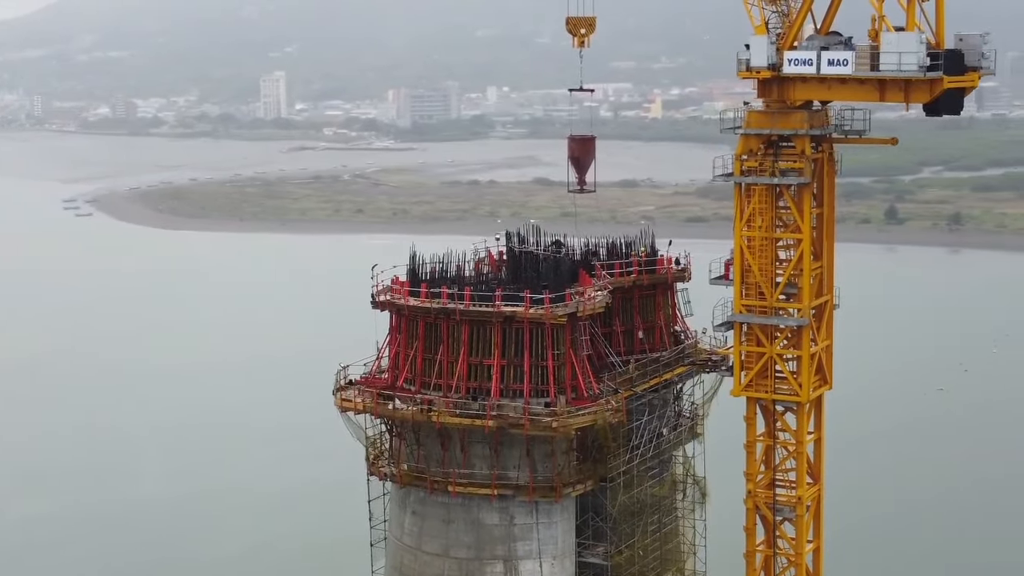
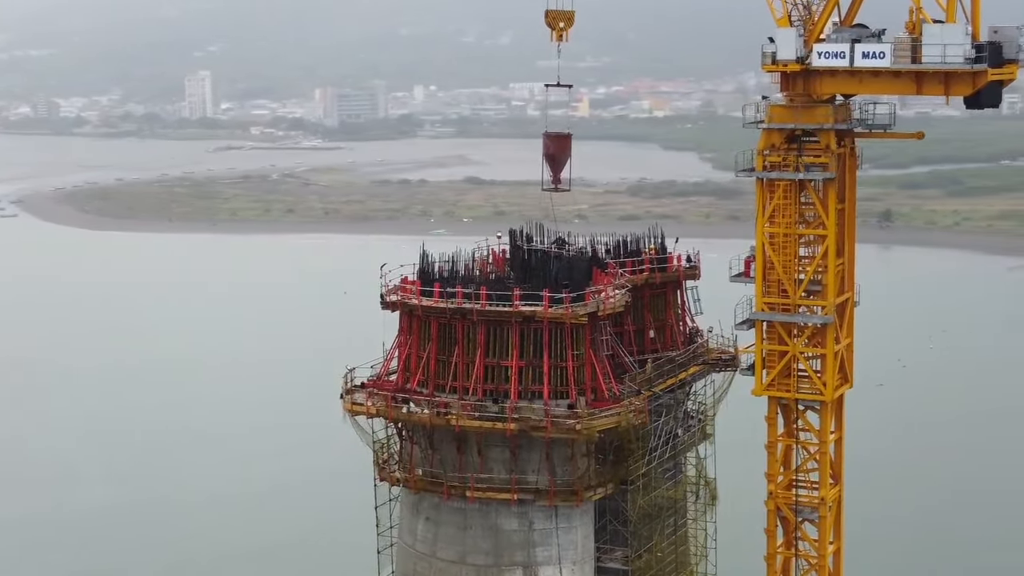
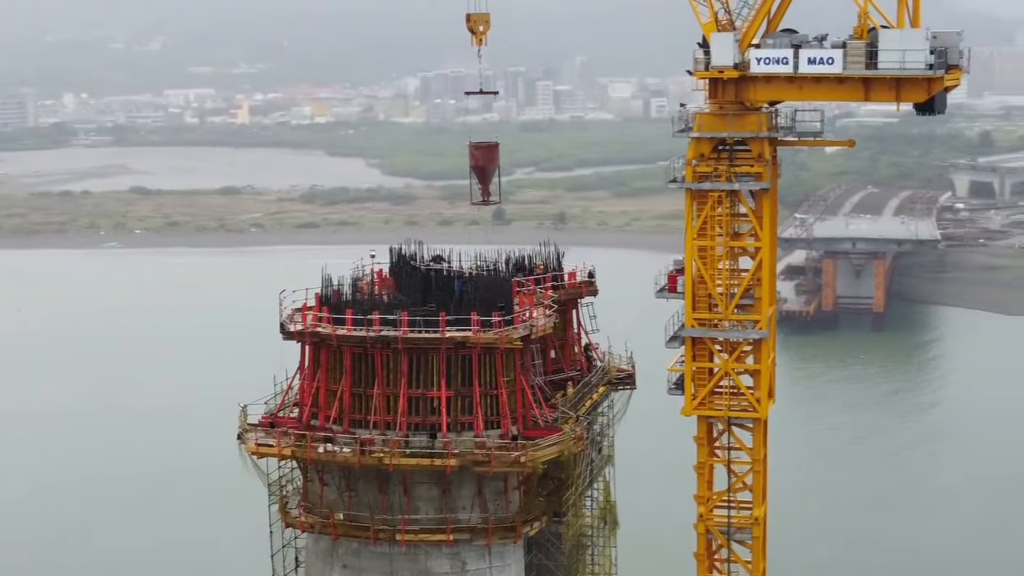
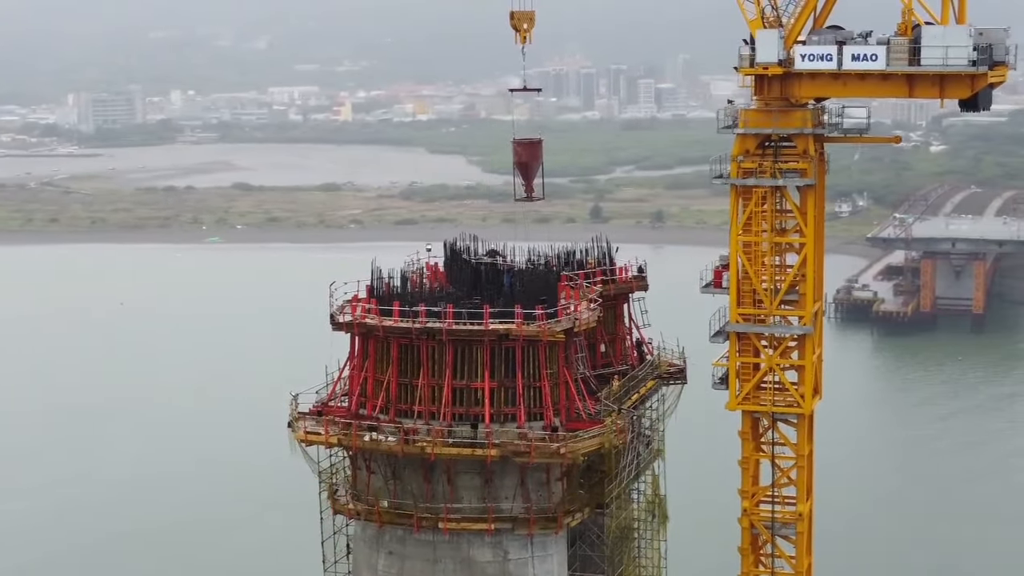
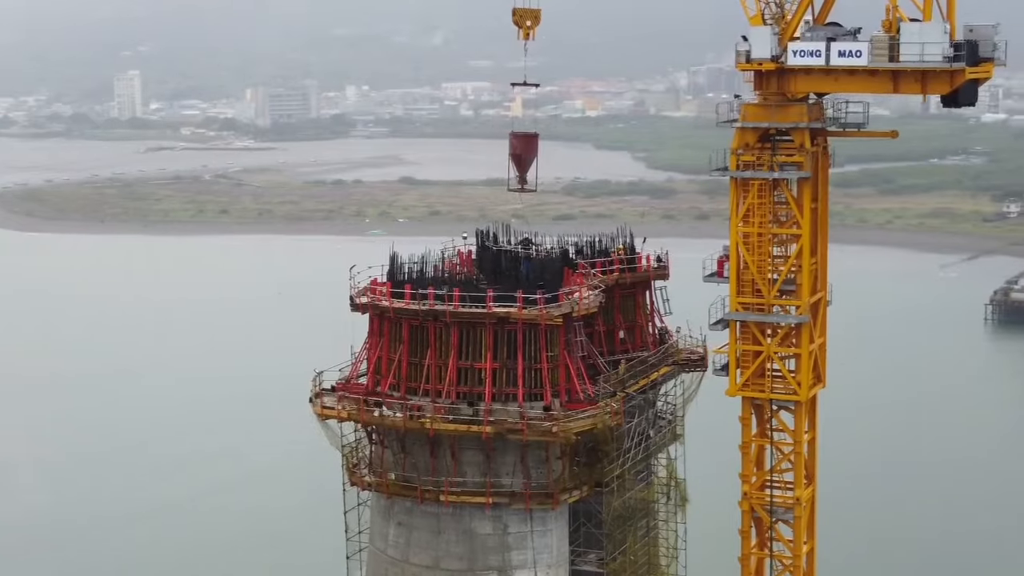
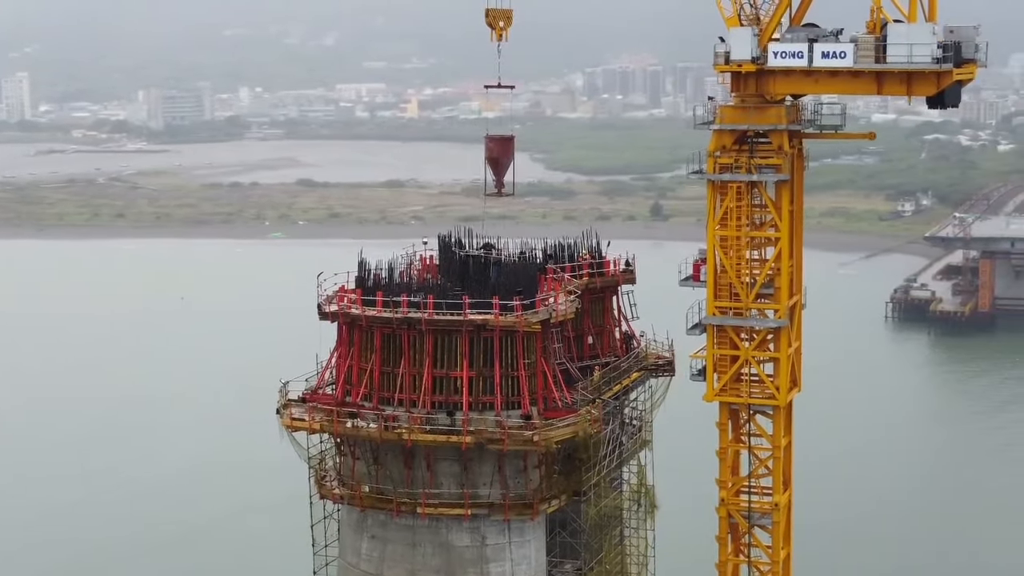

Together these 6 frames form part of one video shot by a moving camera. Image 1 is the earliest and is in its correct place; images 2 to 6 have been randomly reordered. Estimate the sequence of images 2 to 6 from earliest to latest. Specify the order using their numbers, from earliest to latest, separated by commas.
2, 5, 6, 4, 3
